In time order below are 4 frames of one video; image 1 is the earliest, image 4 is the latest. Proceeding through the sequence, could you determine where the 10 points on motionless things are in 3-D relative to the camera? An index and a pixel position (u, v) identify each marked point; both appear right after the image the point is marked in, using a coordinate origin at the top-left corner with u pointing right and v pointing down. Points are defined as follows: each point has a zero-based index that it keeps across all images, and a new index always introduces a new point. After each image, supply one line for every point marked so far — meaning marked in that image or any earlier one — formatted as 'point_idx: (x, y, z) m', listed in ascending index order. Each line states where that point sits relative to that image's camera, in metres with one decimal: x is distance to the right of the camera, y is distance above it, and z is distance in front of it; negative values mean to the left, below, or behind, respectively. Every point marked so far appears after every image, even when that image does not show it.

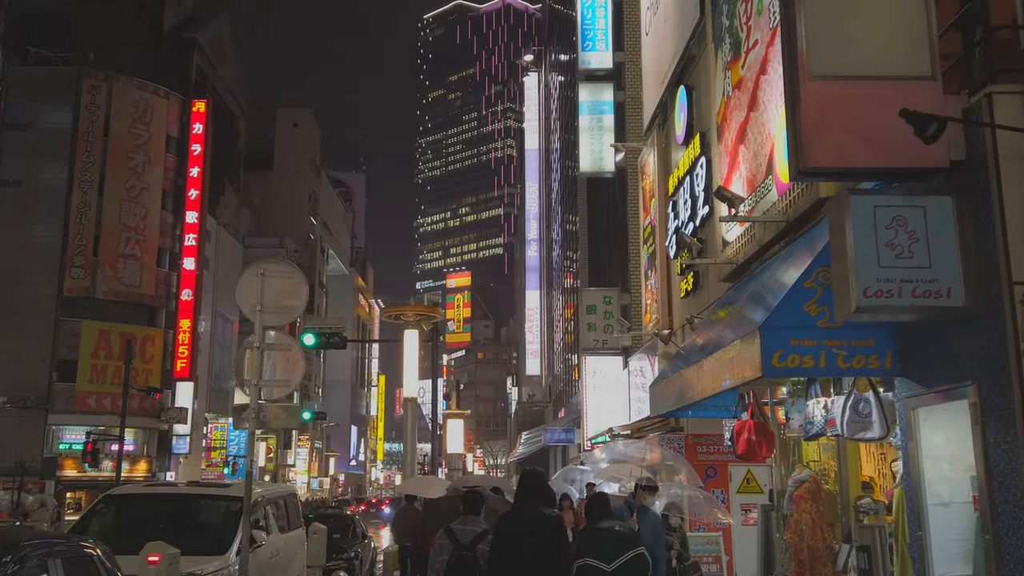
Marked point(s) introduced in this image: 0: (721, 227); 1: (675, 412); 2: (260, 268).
0: (+3.1, +0.9, +12.8) m
1: (+2.7, -2.0, +14.0) m
2: (-2.8, +0.2, +9.4) m
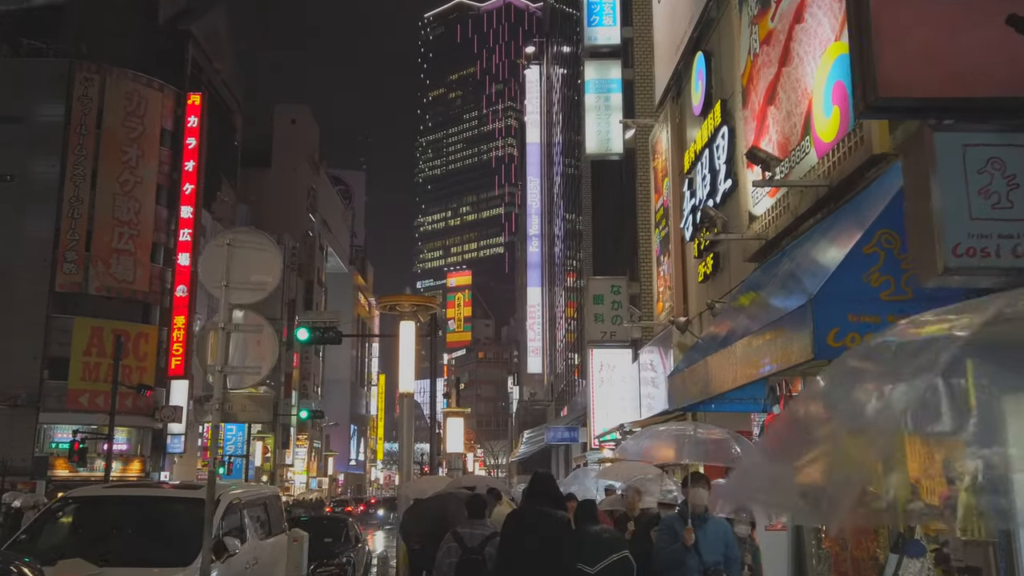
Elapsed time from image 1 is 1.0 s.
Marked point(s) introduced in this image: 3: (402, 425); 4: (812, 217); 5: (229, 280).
0: (+3.2, +1.2, +11.5) m
1: (+2.8, -1.7, +12.8) m
2: (-2.8, +0.5, +8.2) m
3: (-2.5, -3.1, +19.6) m
4: (+3.4, +0.8, +9.7) m
5: (-2.7, +0.1, +8.1) m
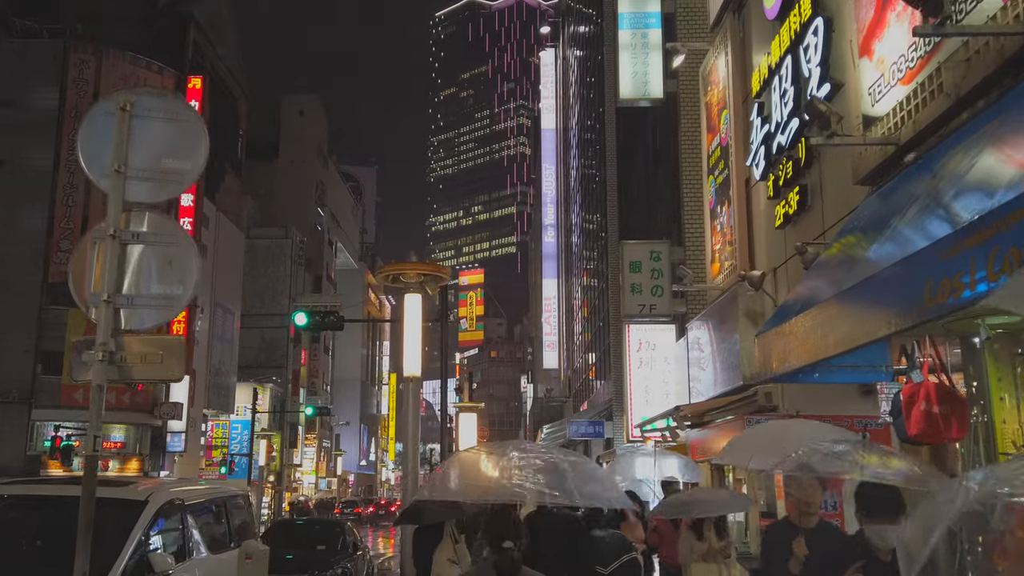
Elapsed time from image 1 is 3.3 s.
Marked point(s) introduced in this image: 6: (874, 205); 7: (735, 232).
0: (+3.5, +1.9, +8.6) m
1: (+3.1, -1.0, +9.9) m
2: (-2.5, +1.2, +5.4) m
3: (-2.1, -2.4, +16.8) m
4: (+3.7, +1.5, +6.8) m
5: (-2.4, +0.8, +5.3) m
6: (+3.6, +0.8, +8.4) m
7: (+3.4, +0.9, +13.0) m
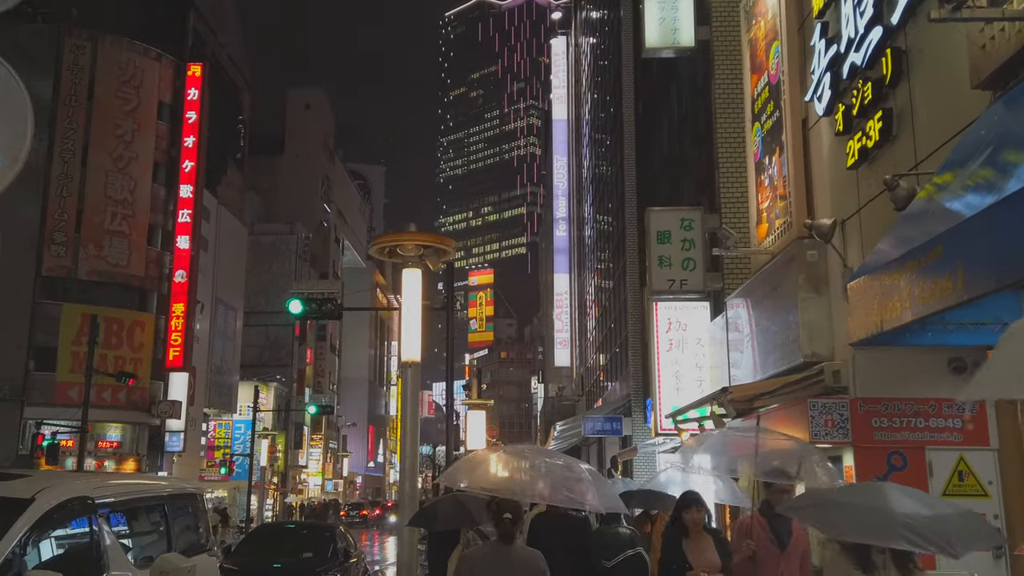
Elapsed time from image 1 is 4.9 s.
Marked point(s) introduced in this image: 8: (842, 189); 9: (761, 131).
0: (+3.6, +2.4, +6.6) m
1: (+3.3, -0.6, +7.8) m
2: (-2.4, +1.7, +3.4) m
3: (-1.9, -2.0, +14.8) m
4: (+3.8, +2.0, +4.7) m
5: (-2.3, +1.3, +3.3) m
6: (+3.7, +1.3, +6.3) m
7: (+3.5, +1.3, +11.0) m
8: (+3.7, +1.1, +9.6) m
9: (+3.5, +2.2, +12.0) m
